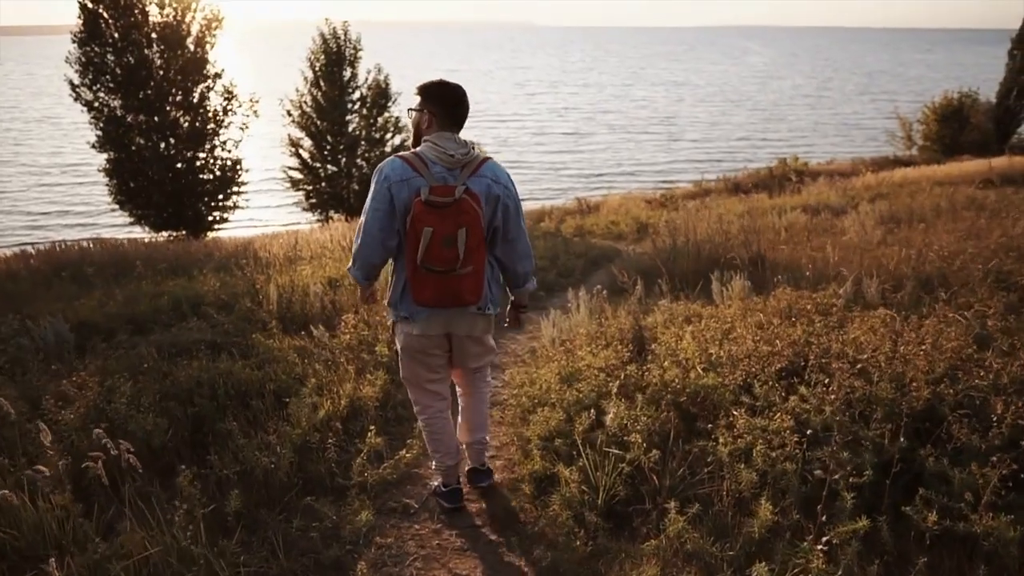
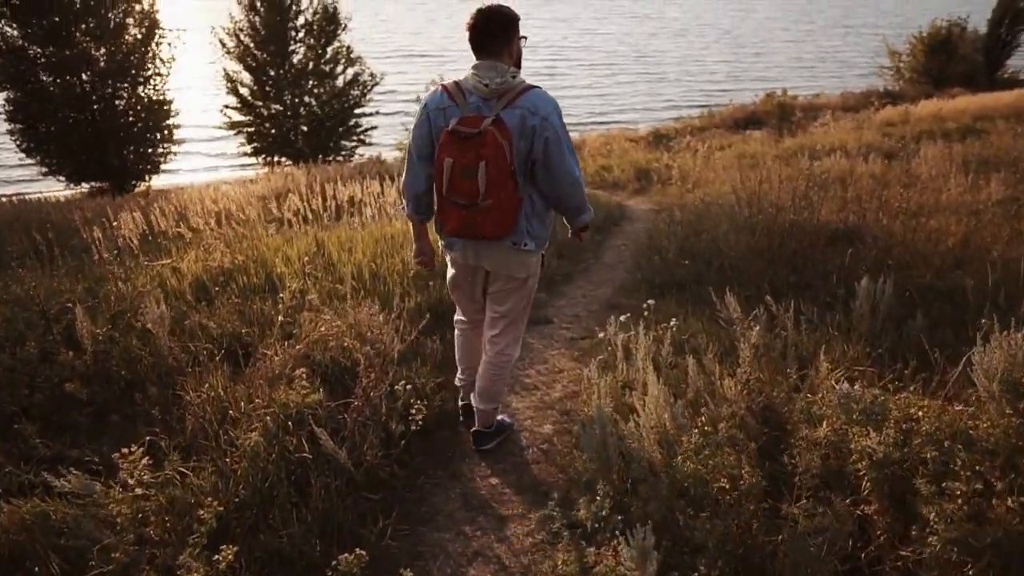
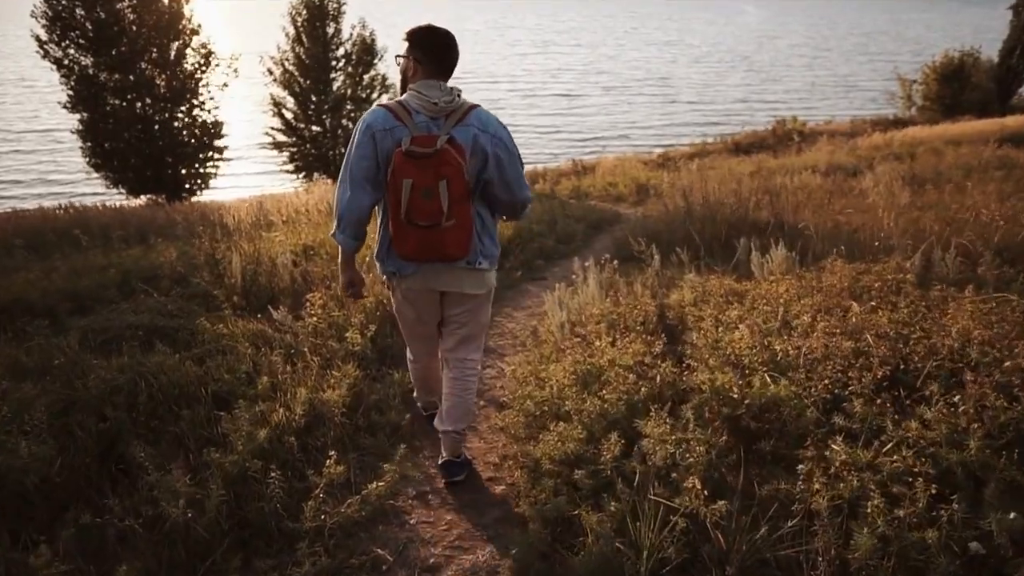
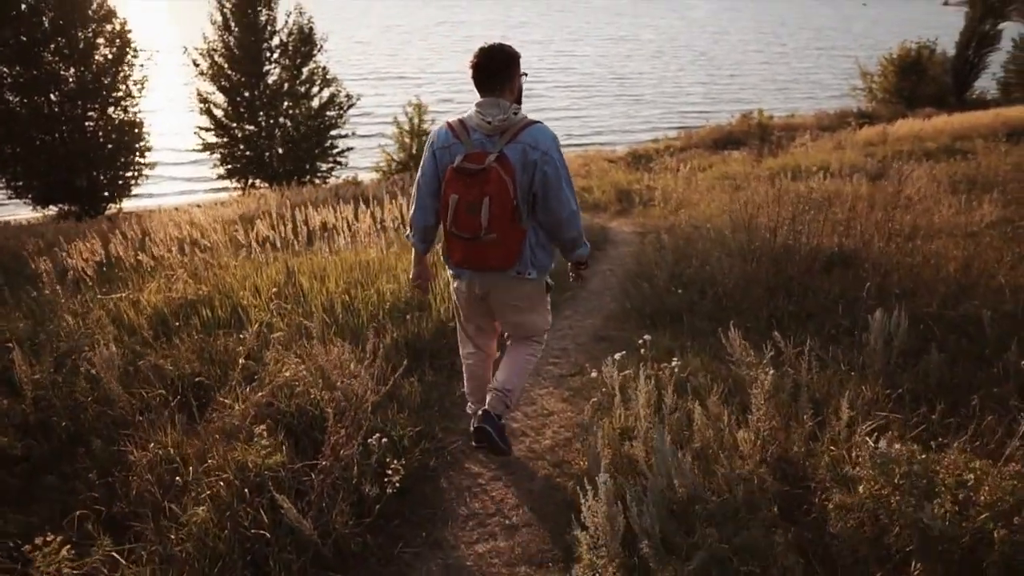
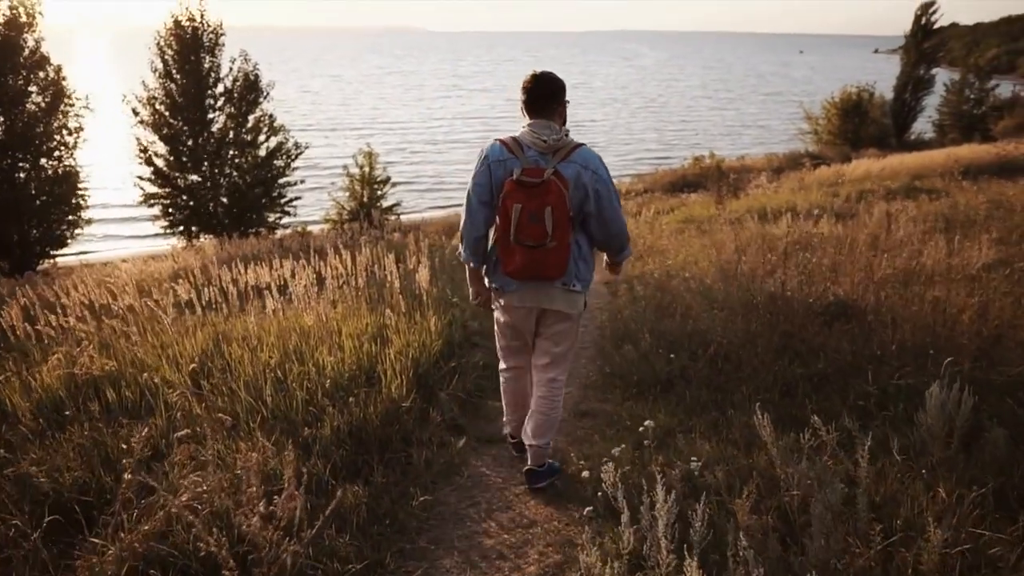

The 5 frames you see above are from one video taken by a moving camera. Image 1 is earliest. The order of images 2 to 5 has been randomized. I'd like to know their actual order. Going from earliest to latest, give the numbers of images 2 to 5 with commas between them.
3, 2, 4, 5
